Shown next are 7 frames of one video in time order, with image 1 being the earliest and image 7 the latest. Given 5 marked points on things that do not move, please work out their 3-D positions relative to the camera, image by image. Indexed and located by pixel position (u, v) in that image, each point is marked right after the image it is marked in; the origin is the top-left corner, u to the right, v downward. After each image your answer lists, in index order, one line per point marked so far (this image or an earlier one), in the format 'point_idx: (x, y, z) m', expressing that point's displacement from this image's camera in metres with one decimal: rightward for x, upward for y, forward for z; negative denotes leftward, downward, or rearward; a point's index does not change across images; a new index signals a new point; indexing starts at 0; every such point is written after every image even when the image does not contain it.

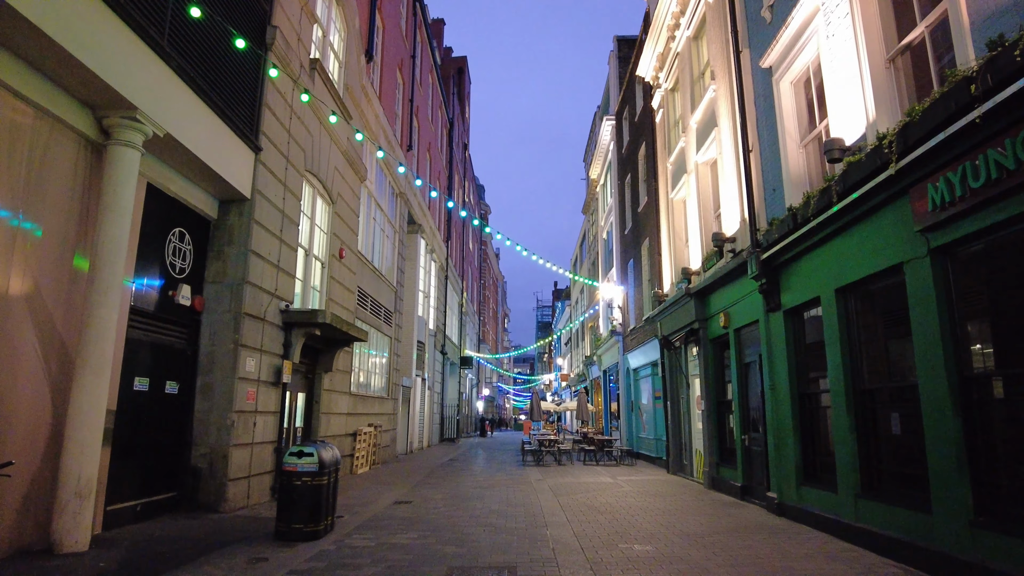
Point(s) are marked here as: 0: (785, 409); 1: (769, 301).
0: (+3.4, -1.5, +8.1) m
1: (+3.4, -0.2, +8.5) m
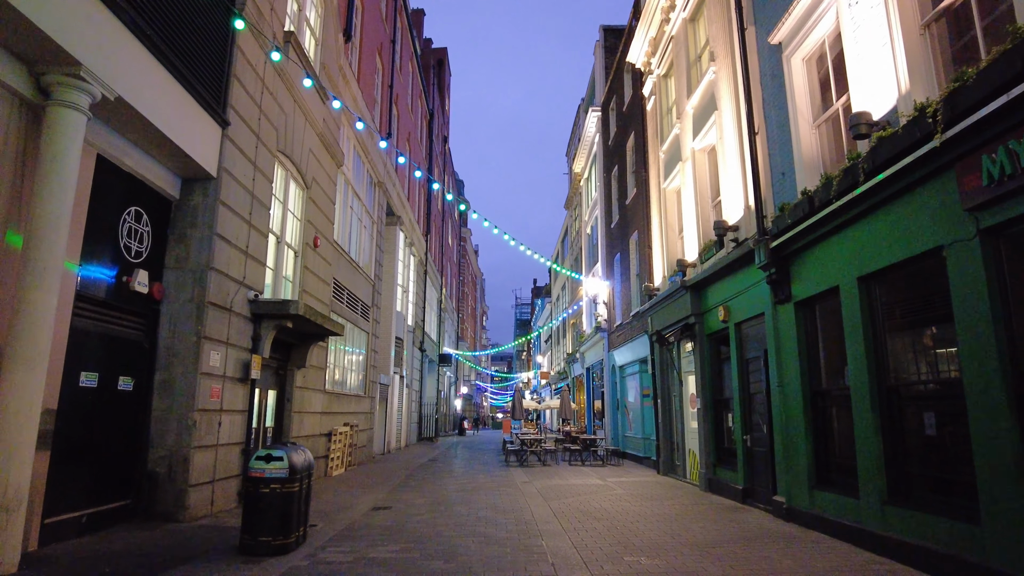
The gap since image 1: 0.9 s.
0: (+3.3, -1.4, +7.6) m
1: (+3.3, -0.1, +7.9) m
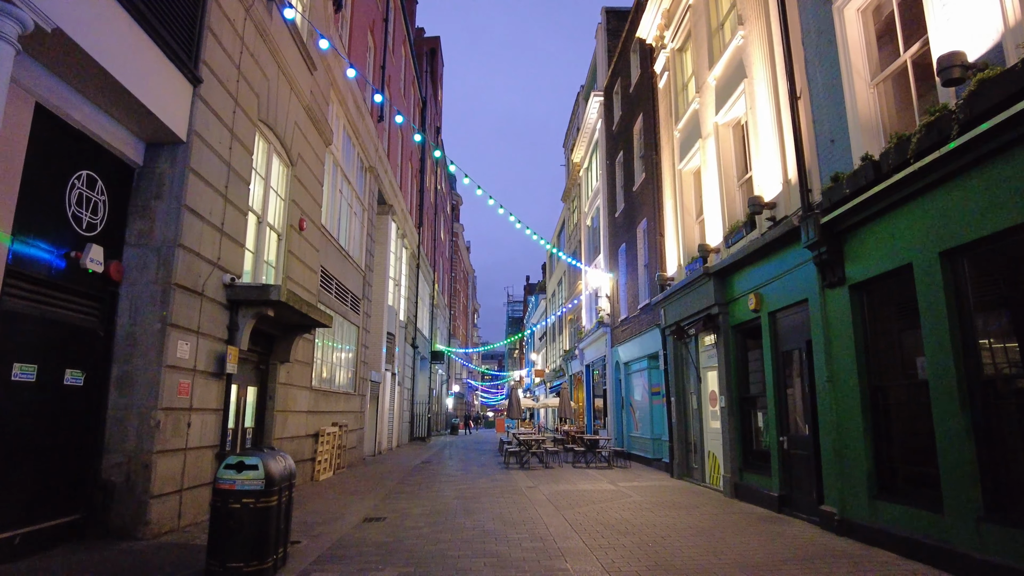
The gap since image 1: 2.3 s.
0: (+3.5, -1.2, +6.6) m
1: (+3.4, +0.1, +7.0) m
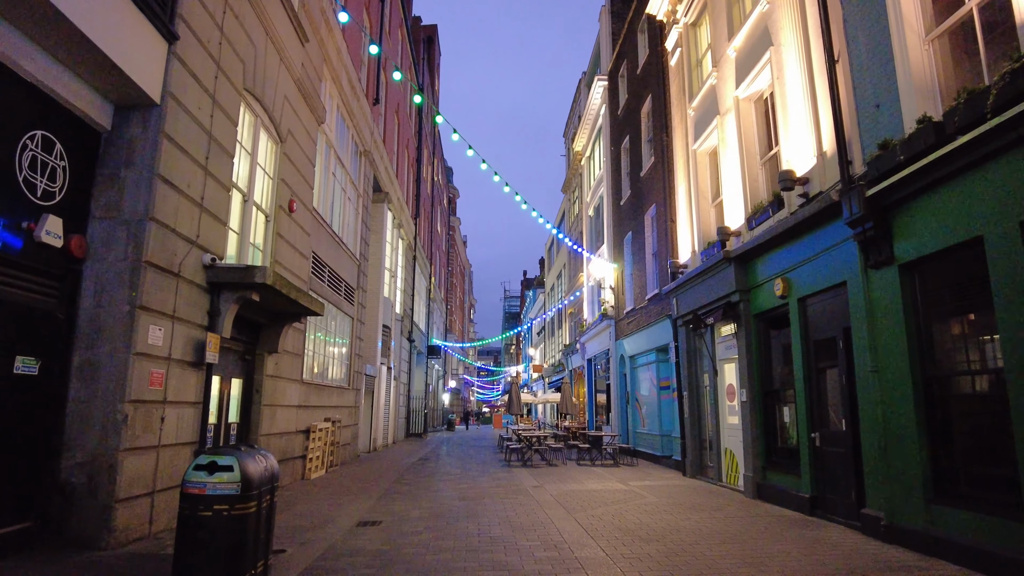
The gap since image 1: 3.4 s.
0: (+3.6, -1.0, +5.9) m
1: (+3.5, +0.3, +6.3) m
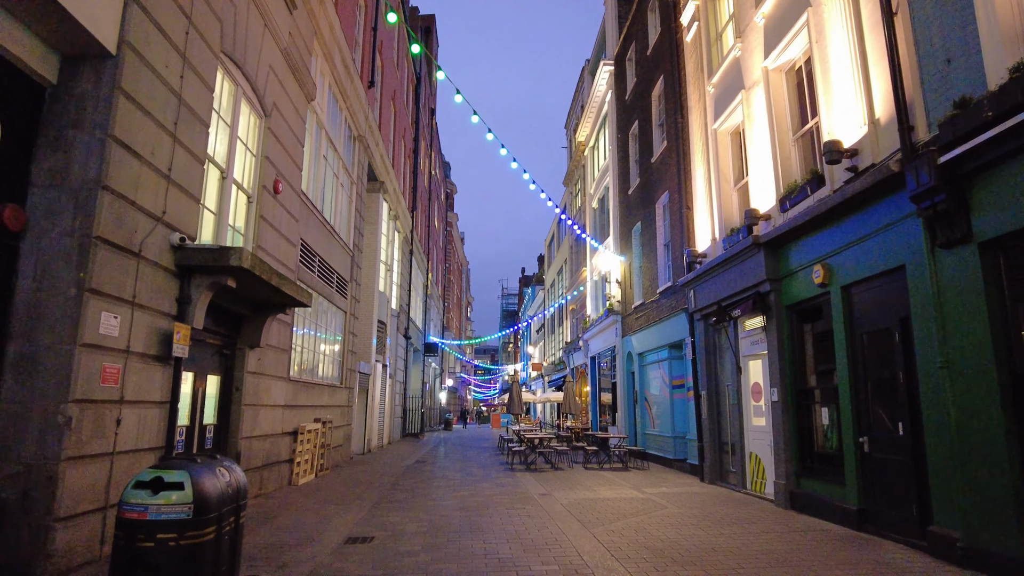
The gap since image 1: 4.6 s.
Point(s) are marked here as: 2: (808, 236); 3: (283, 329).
0: (+3.7, -0.9, +5.1) m
1: (+3.7, +0.5, +5.4) m
2: (+3.6, +0.6, +7.8) m
3: (-3.6, -0.6, +10.1) m
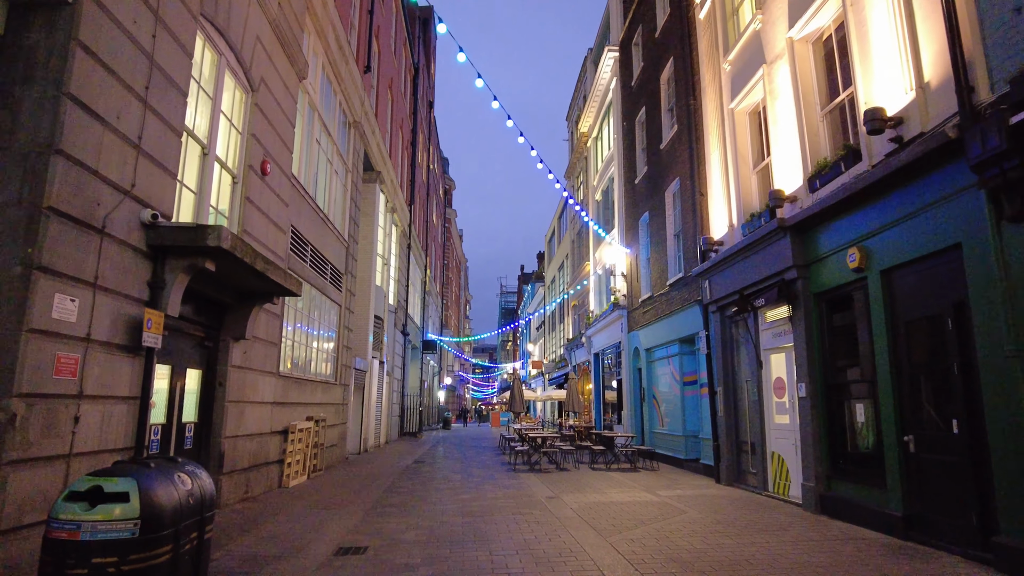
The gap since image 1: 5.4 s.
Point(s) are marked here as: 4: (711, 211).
0: (+3.8, -0.7, +4.5) m
1: (+3.7, +0.6, +4.8) m
2: (+3.7, +0.8, +7.2) m
3: (-3.5, -0.5, +9.4) m
4: (+3.4, +1.3, +11.0) m
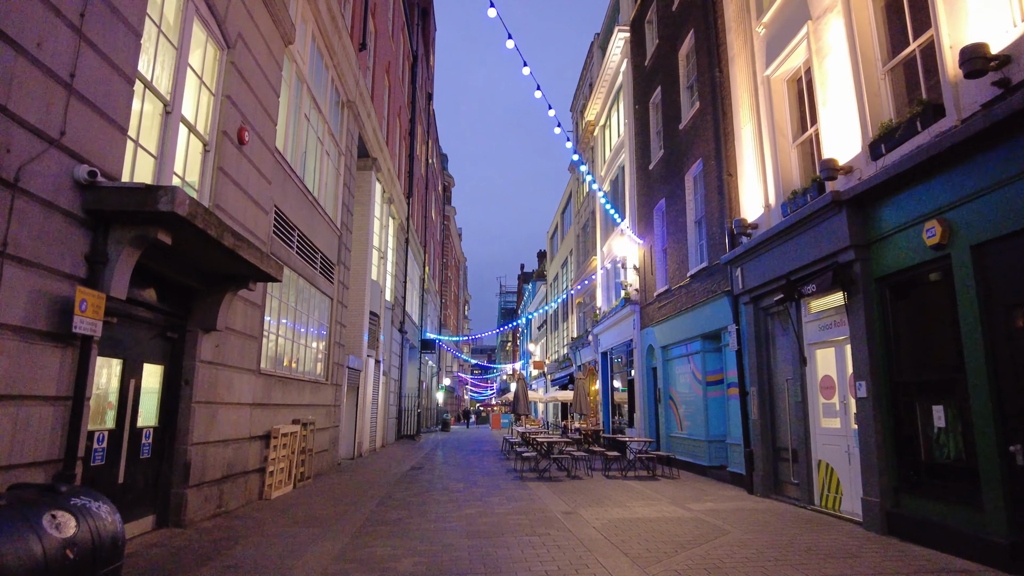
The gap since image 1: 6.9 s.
0: (+3.9, -0.5, +3.4) m
1: (+3.9, +0.8, +3.7) m
2: (+3.8, +1.0, +6.1) m
3: (-3.4, -0.3, +8.3) m
4: (+3.5, +1.5, +10.0) m
